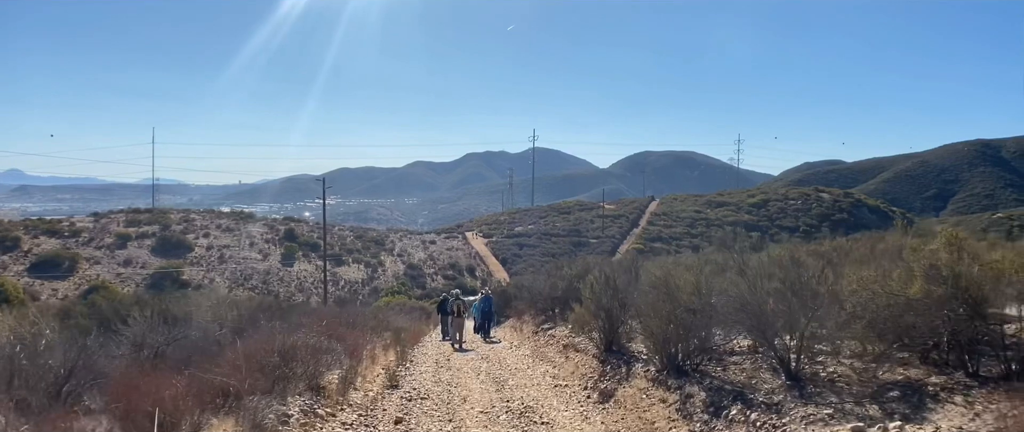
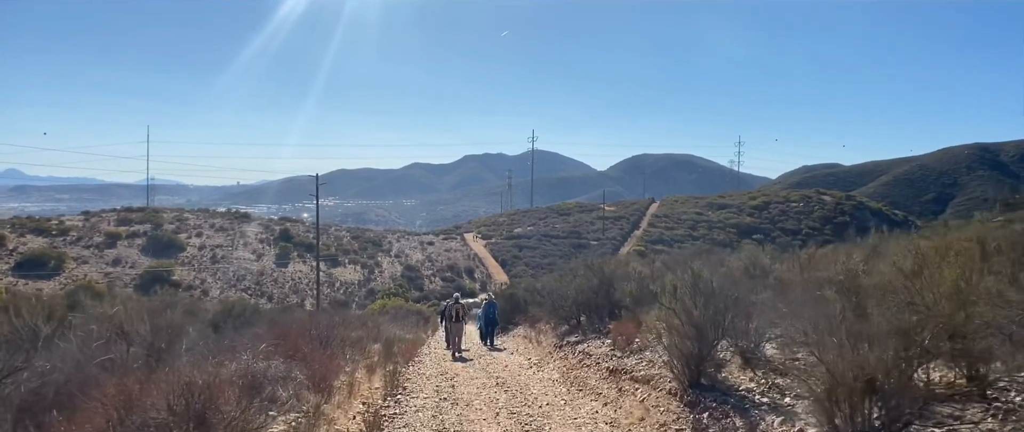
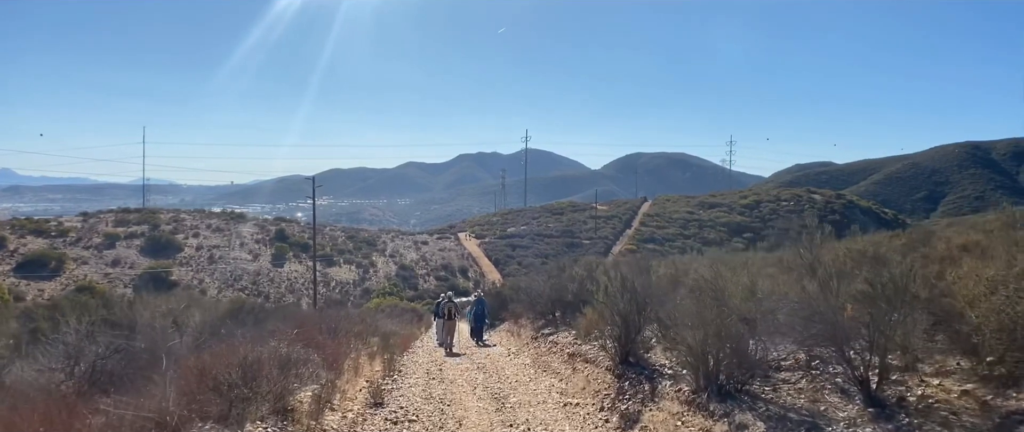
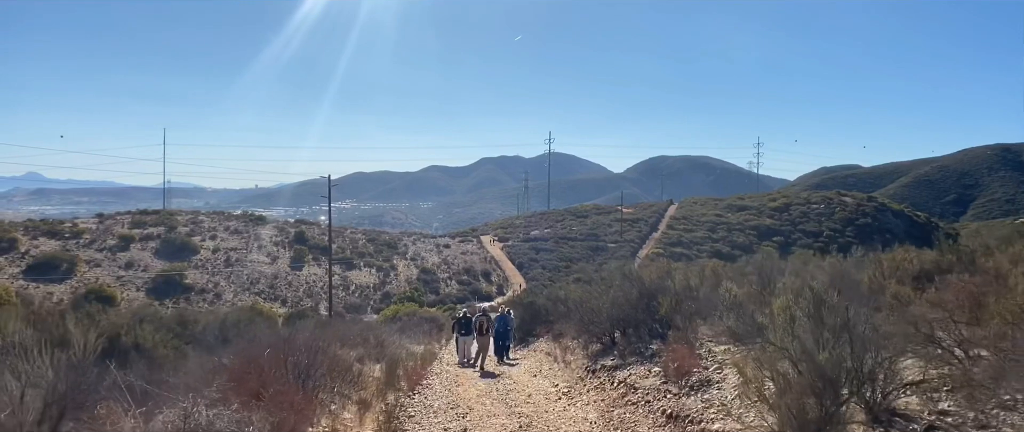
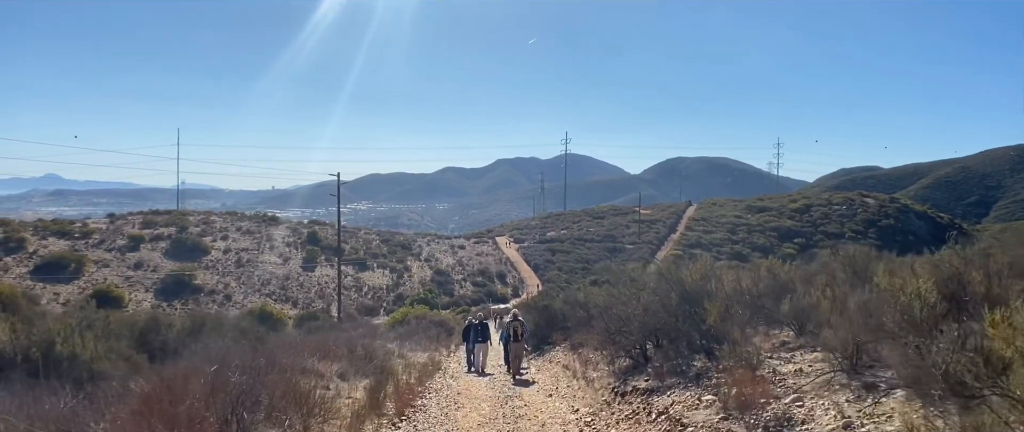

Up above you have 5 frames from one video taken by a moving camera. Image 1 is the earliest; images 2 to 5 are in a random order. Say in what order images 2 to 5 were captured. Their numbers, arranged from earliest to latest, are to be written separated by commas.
3, 2, 4, 5
